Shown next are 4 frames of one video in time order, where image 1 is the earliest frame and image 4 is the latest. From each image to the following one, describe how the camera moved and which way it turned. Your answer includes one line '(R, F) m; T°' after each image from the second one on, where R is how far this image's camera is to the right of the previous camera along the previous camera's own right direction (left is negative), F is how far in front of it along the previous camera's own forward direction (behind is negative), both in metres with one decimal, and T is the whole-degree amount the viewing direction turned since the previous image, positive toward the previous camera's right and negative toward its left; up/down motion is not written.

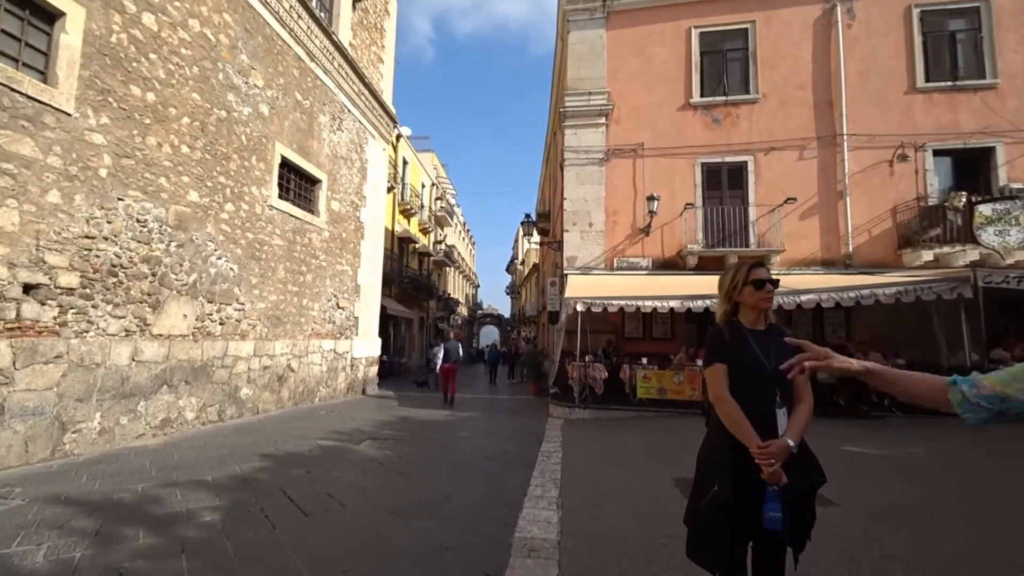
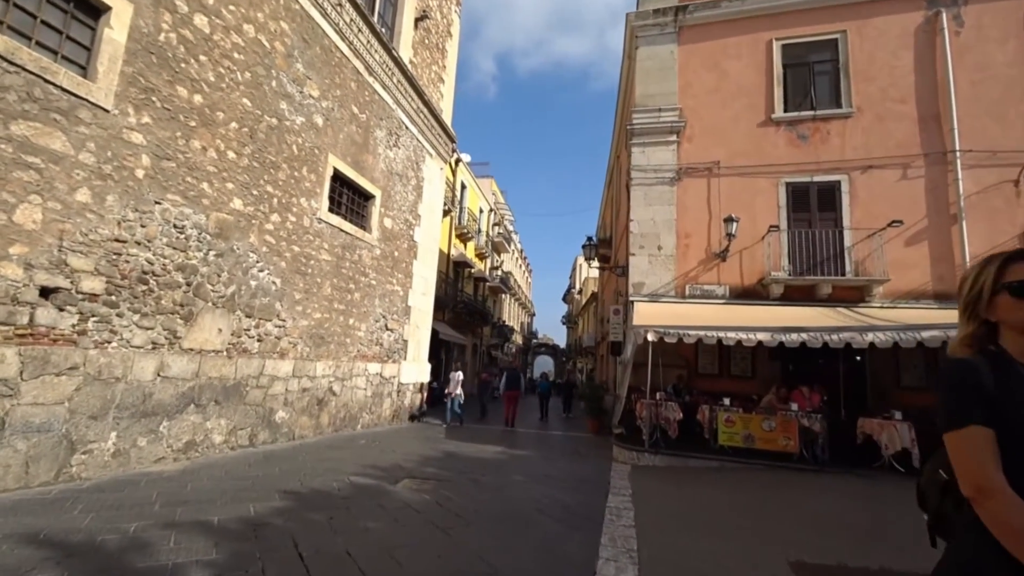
(-0.2, +0.8) m; -6°
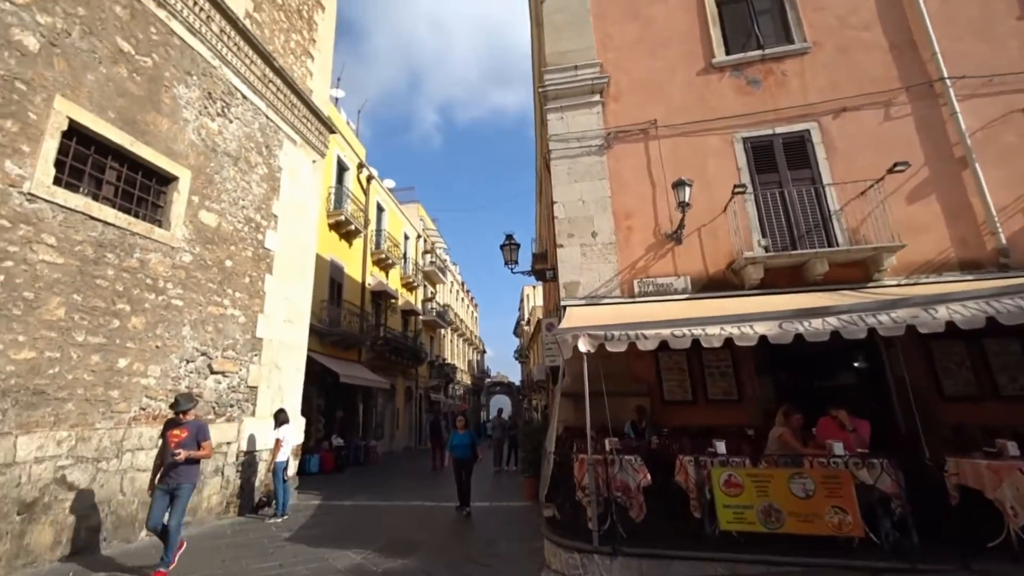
(+1.0, +2.8) m; +6°
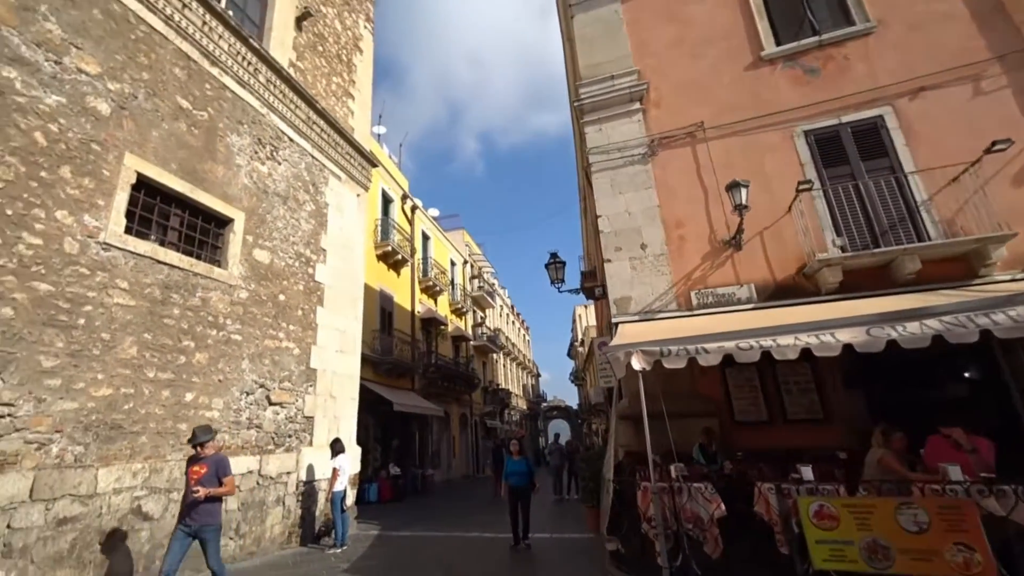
(+0.1, +0.2) m; -7°
